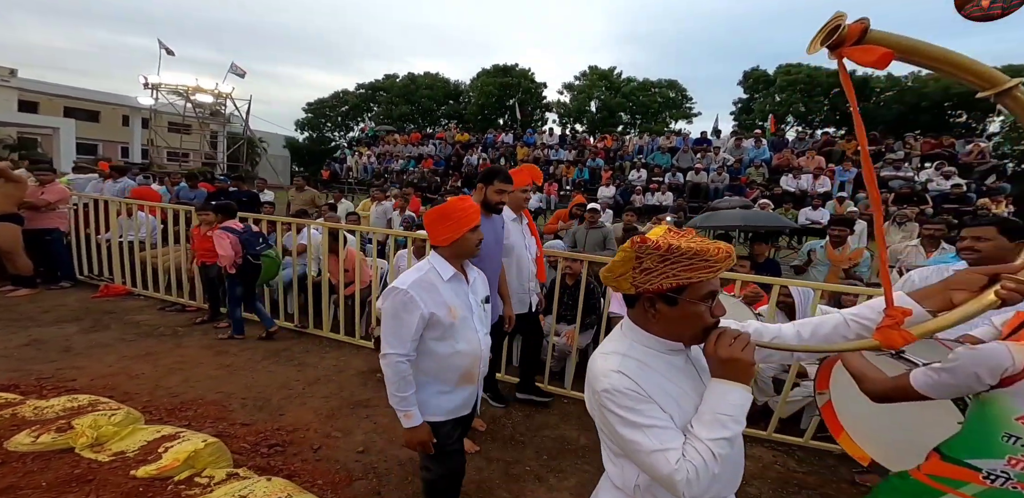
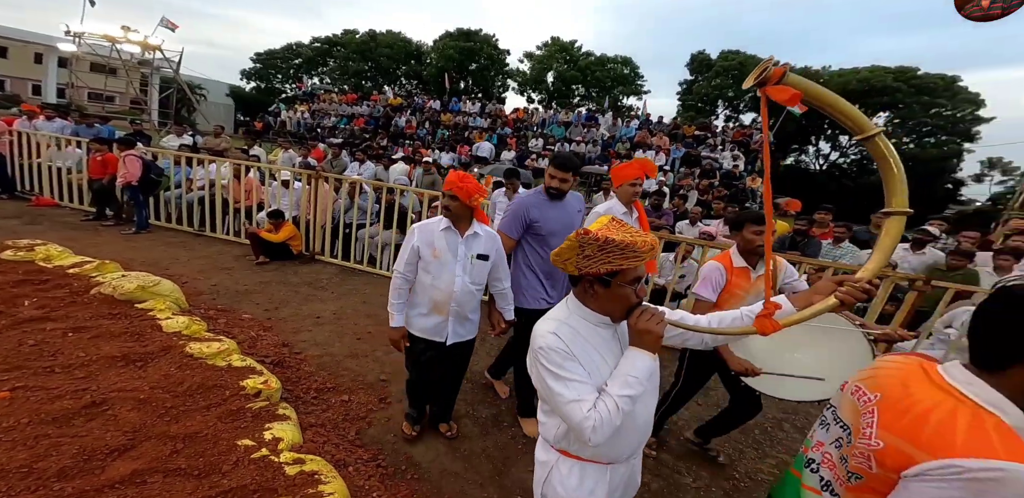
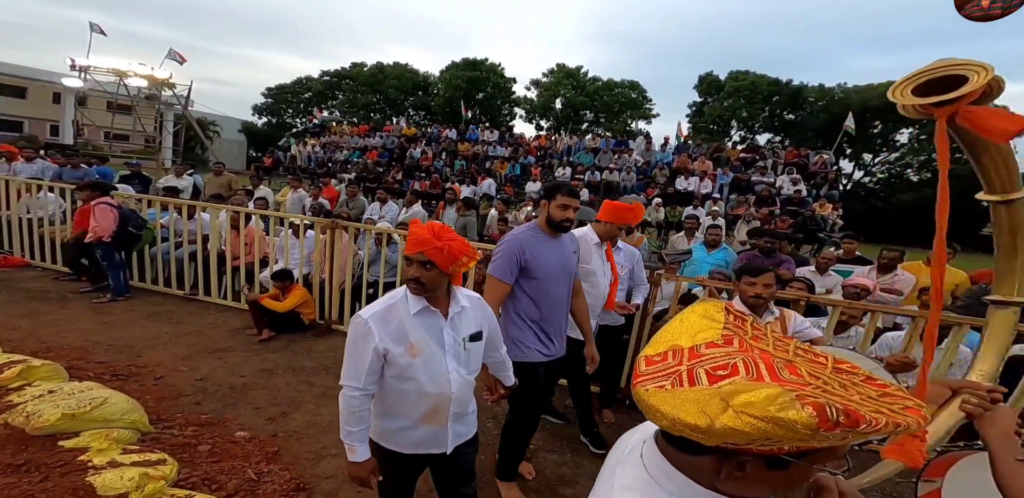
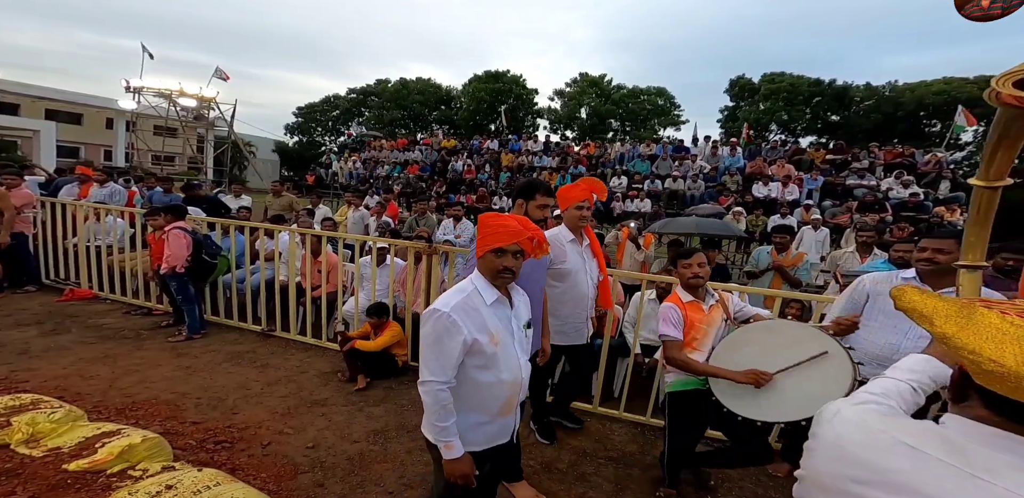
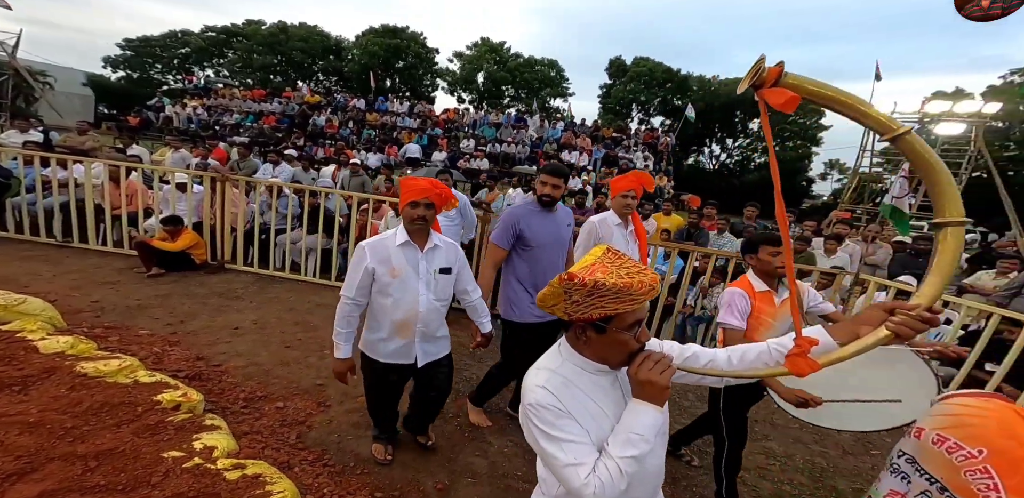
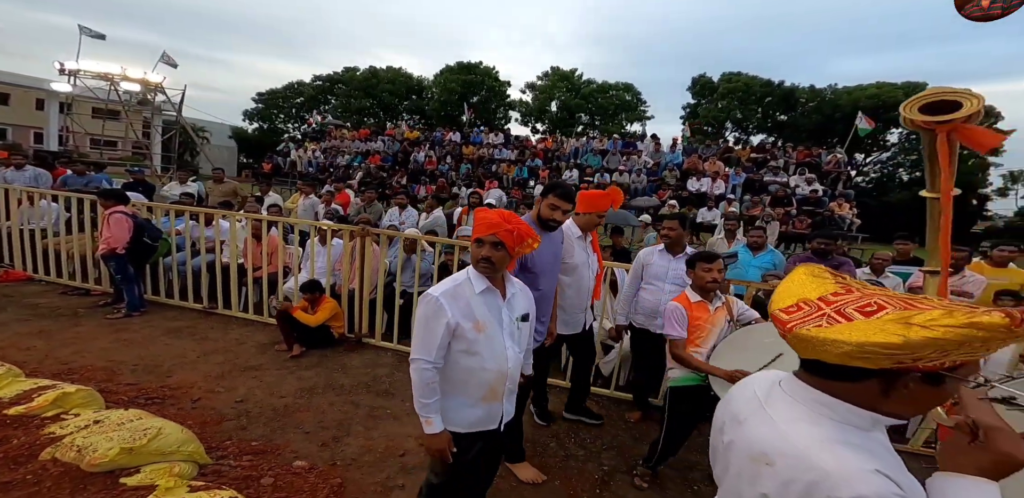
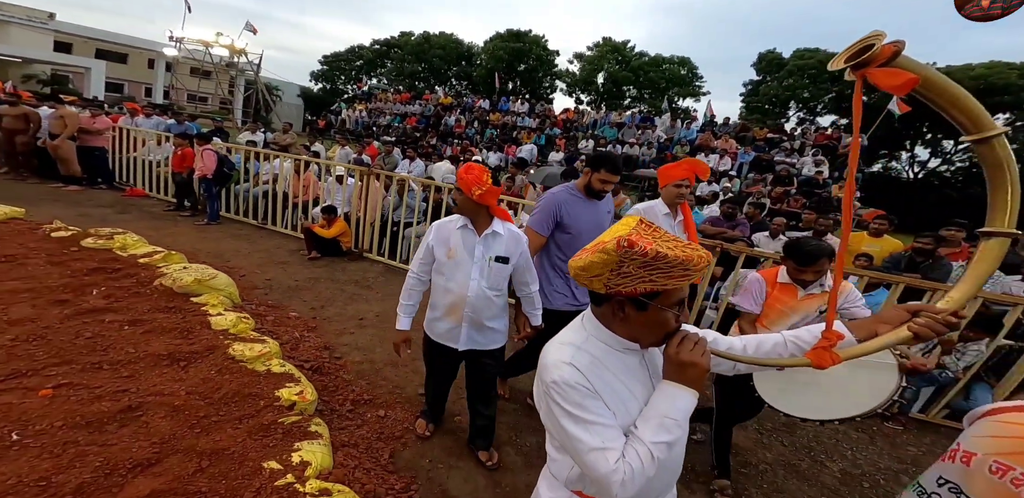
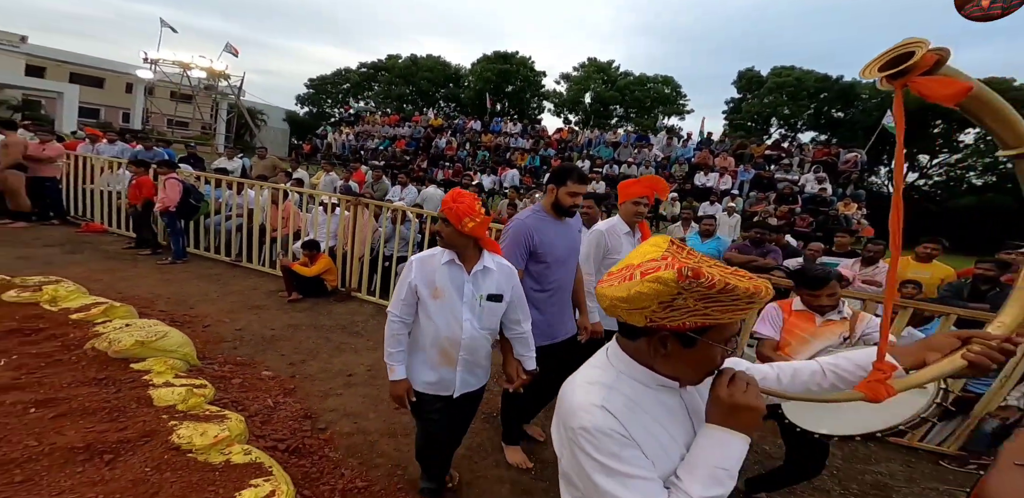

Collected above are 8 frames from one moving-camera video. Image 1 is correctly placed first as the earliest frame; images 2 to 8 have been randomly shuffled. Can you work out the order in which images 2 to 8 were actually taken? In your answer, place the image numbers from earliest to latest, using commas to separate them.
4, 6, 3, 8, 7, 2, 5
